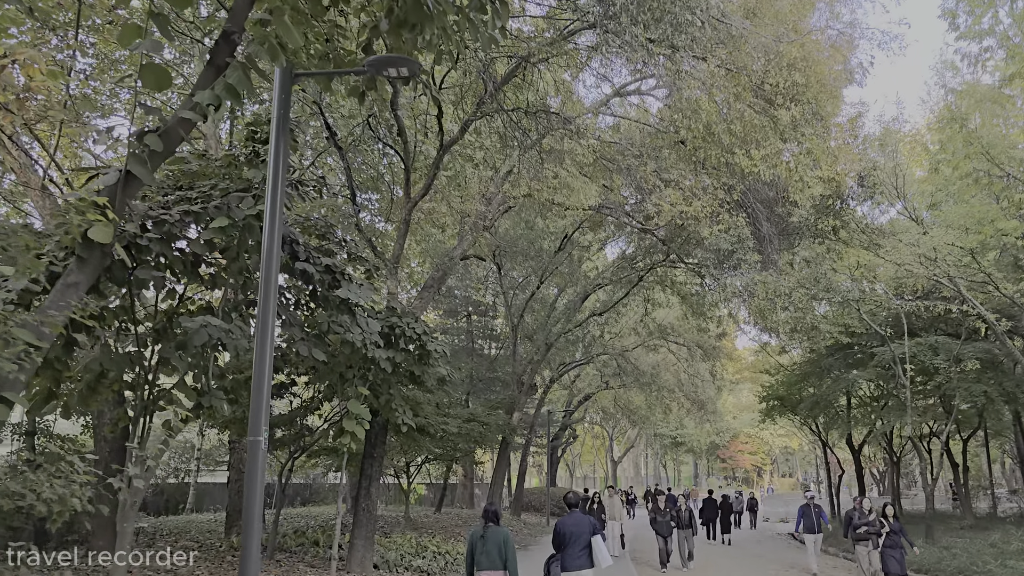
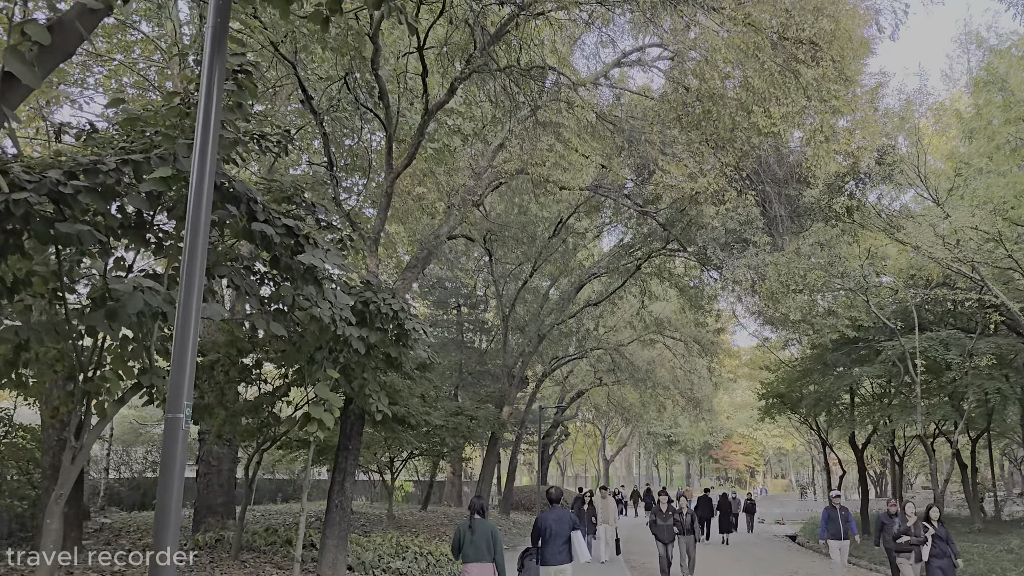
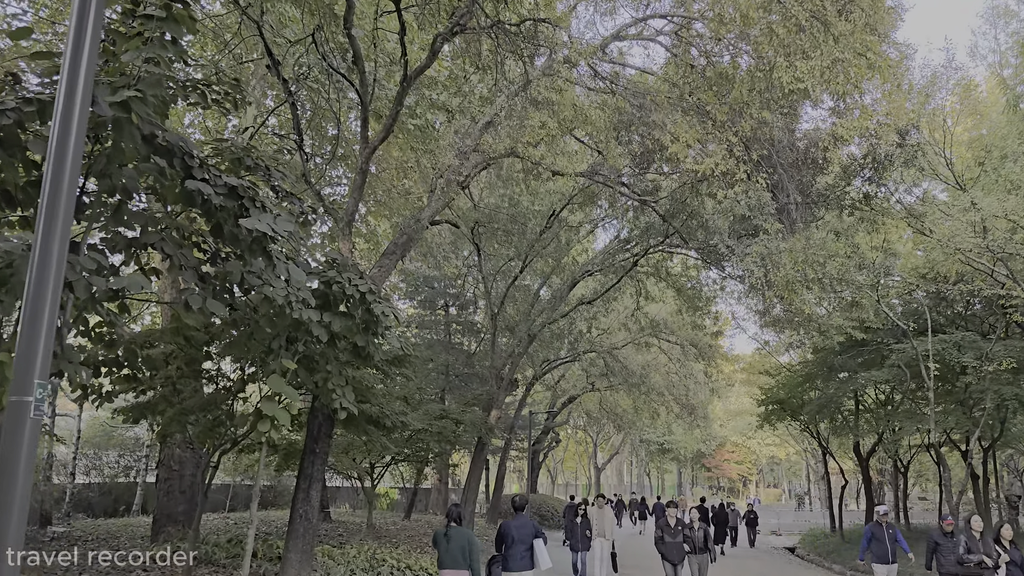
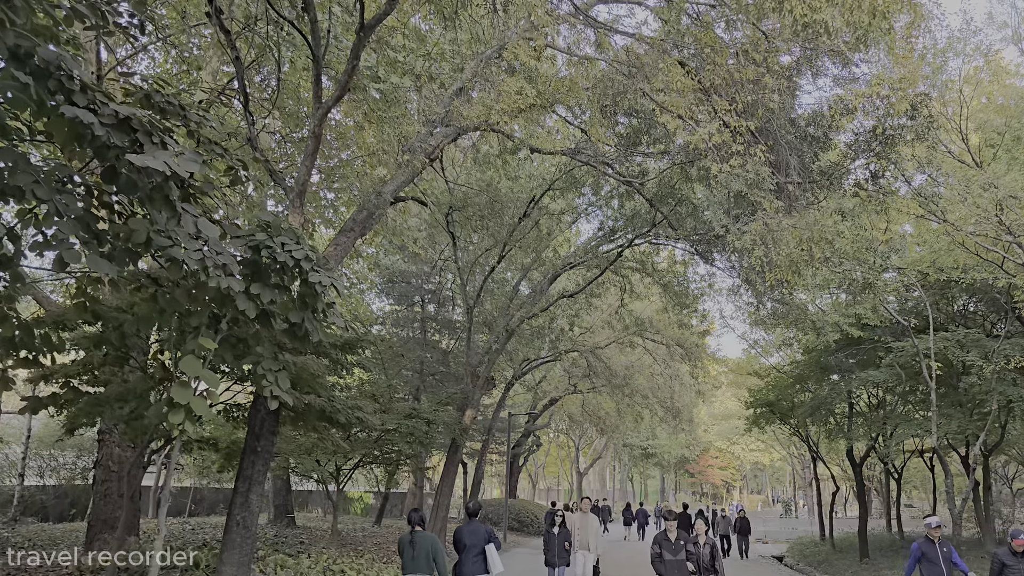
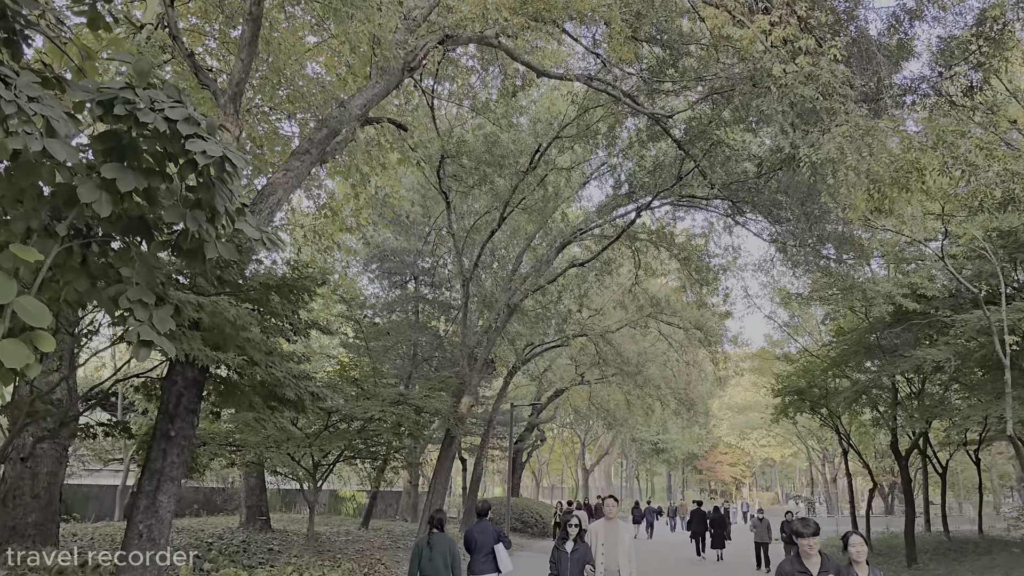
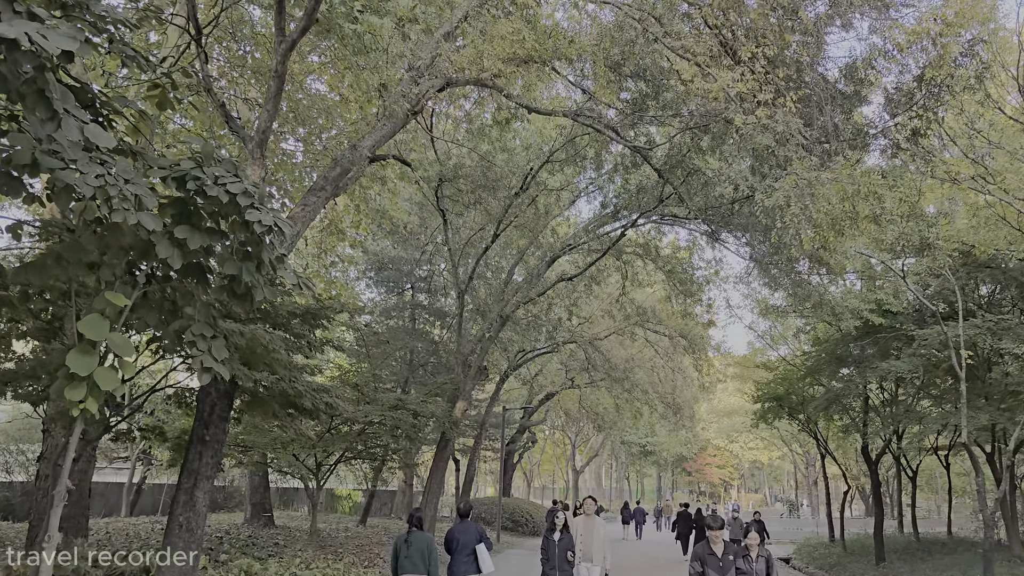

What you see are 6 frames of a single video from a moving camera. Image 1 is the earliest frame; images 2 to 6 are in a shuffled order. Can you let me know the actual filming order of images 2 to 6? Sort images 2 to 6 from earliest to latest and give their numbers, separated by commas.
2, 3, 4, 6, 5
